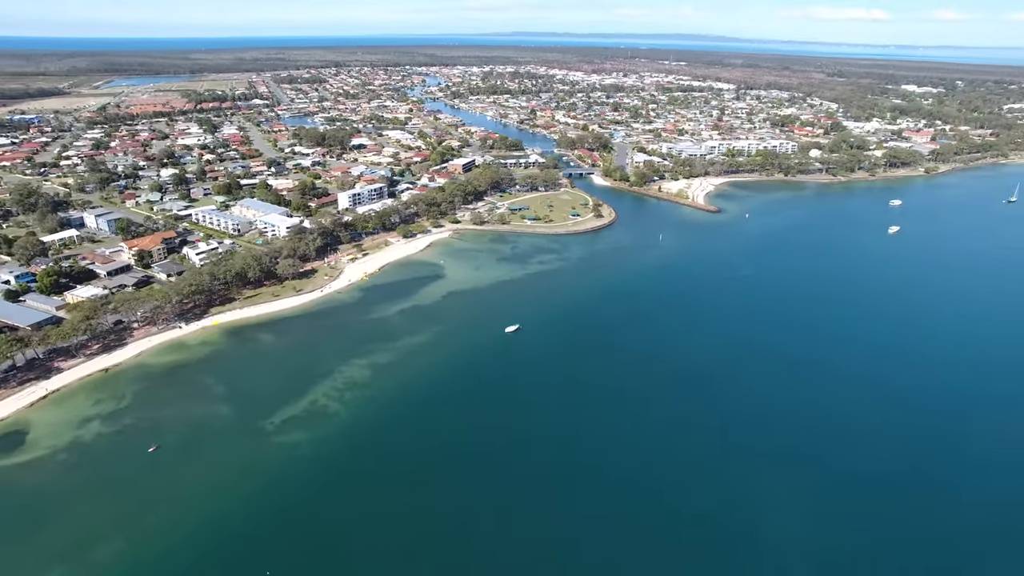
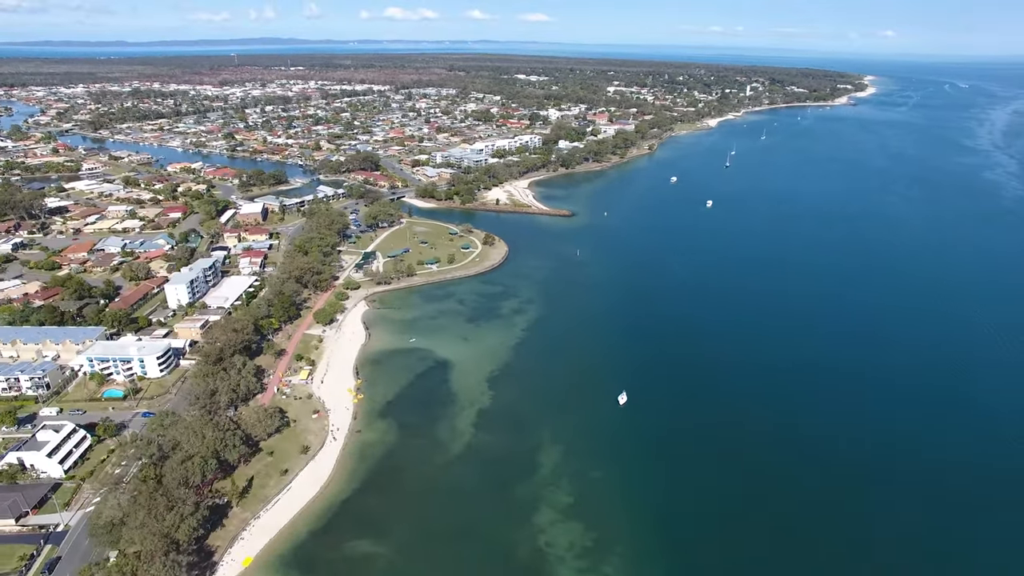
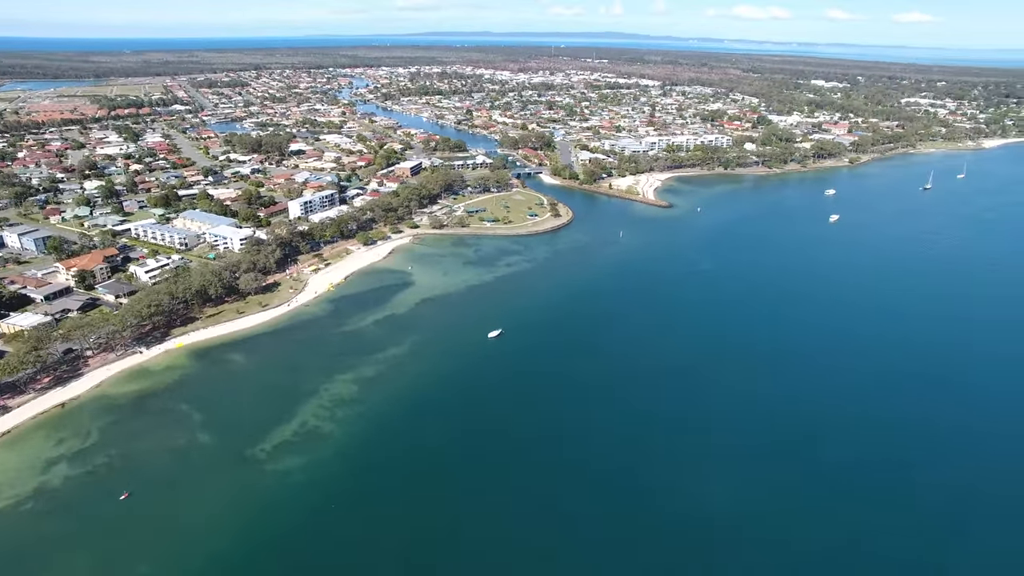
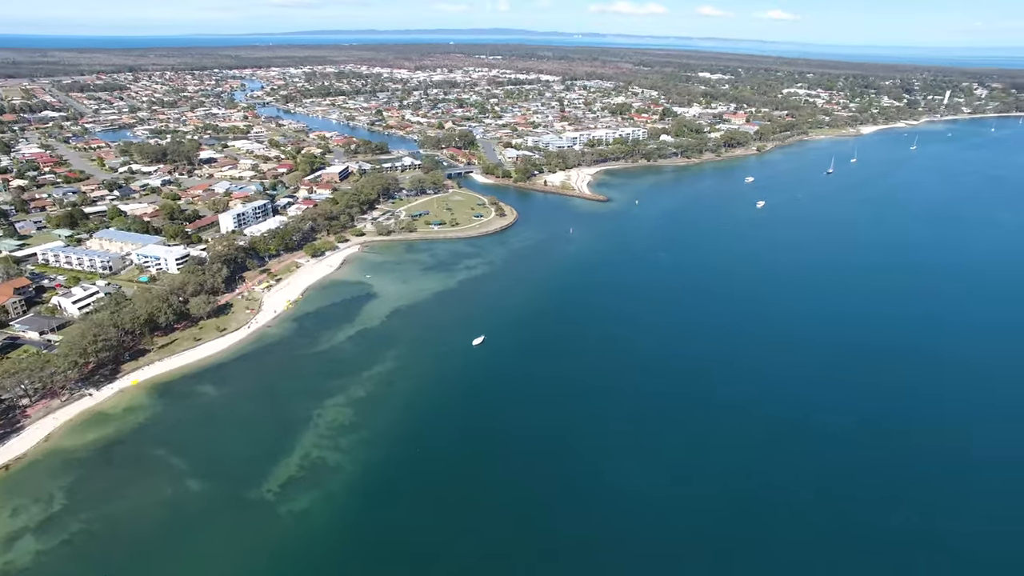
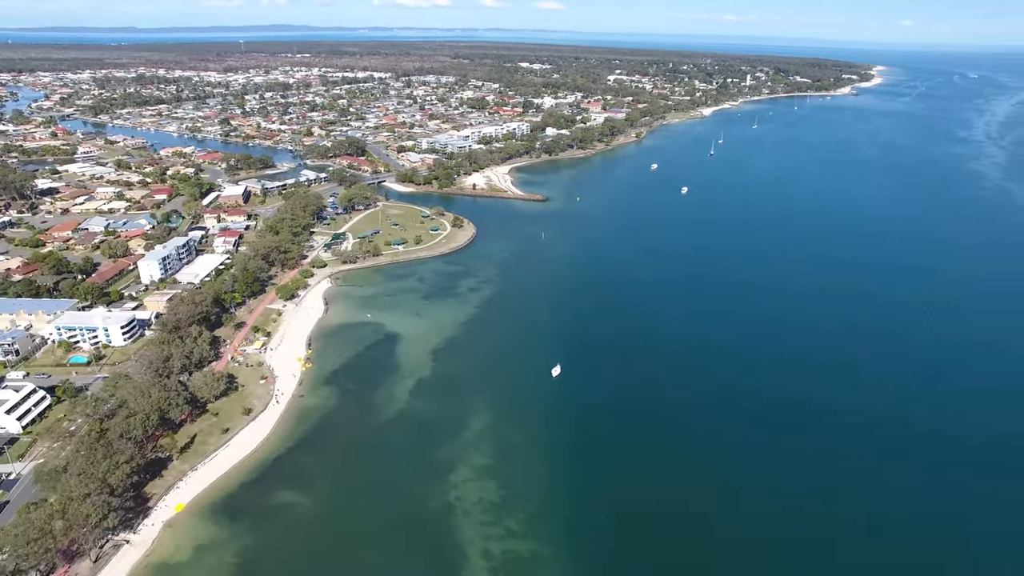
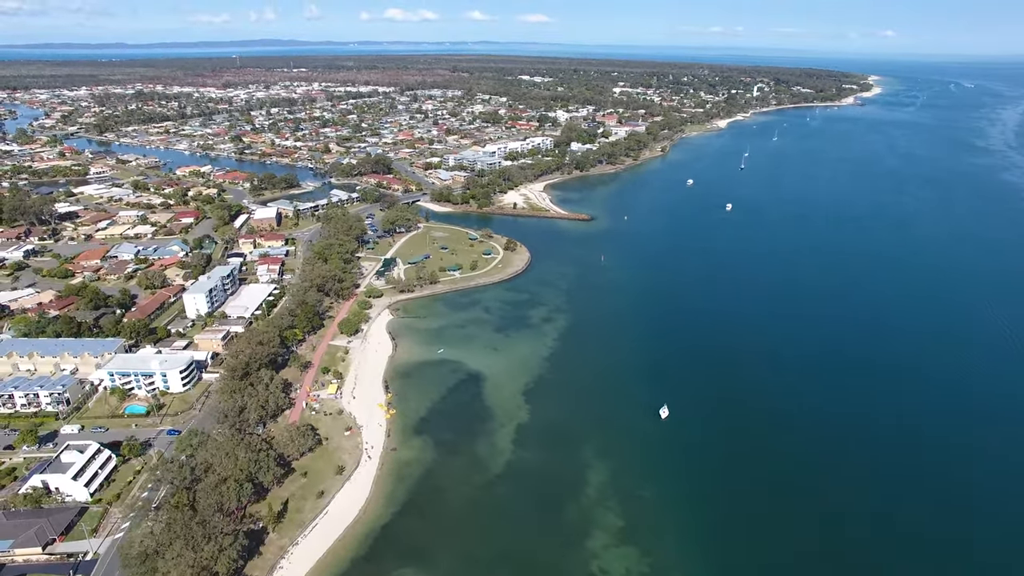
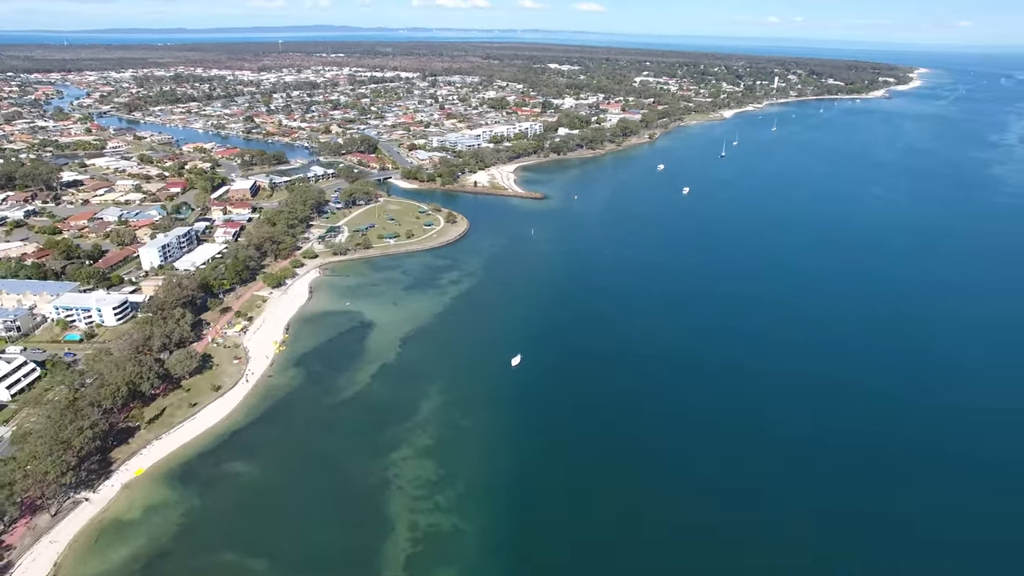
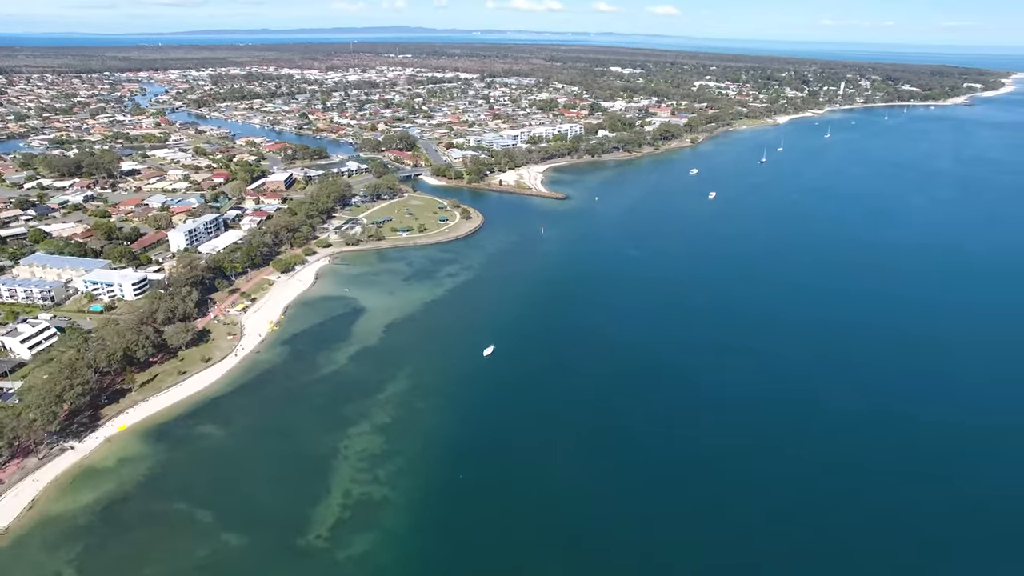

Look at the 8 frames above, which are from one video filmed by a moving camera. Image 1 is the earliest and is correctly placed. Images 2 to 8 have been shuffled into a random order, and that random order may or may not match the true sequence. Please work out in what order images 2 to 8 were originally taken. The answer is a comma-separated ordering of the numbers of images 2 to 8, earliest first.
3, 4, 8, 7, 5, 2, 6
